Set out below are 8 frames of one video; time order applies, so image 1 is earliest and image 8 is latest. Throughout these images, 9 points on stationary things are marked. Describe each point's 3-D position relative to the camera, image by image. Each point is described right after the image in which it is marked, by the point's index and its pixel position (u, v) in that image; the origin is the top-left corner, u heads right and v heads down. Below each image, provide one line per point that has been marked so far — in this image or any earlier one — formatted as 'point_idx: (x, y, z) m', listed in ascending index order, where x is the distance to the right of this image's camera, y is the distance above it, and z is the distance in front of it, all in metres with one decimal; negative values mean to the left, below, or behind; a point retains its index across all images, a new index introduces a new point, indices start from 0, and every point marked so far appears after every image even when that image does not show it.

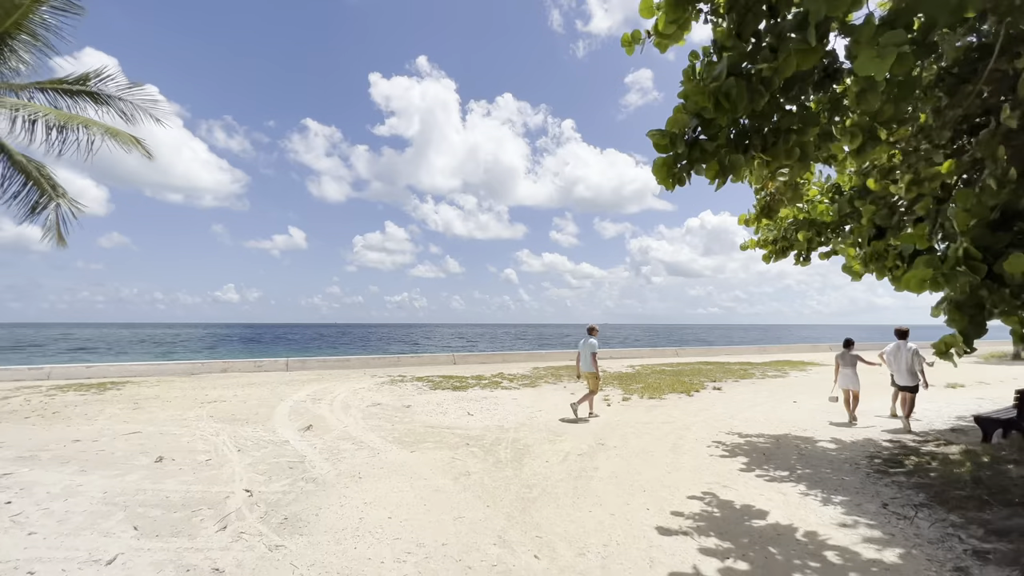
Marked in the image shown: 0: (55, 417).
0: (-7.7, -2.2, +8.0) m
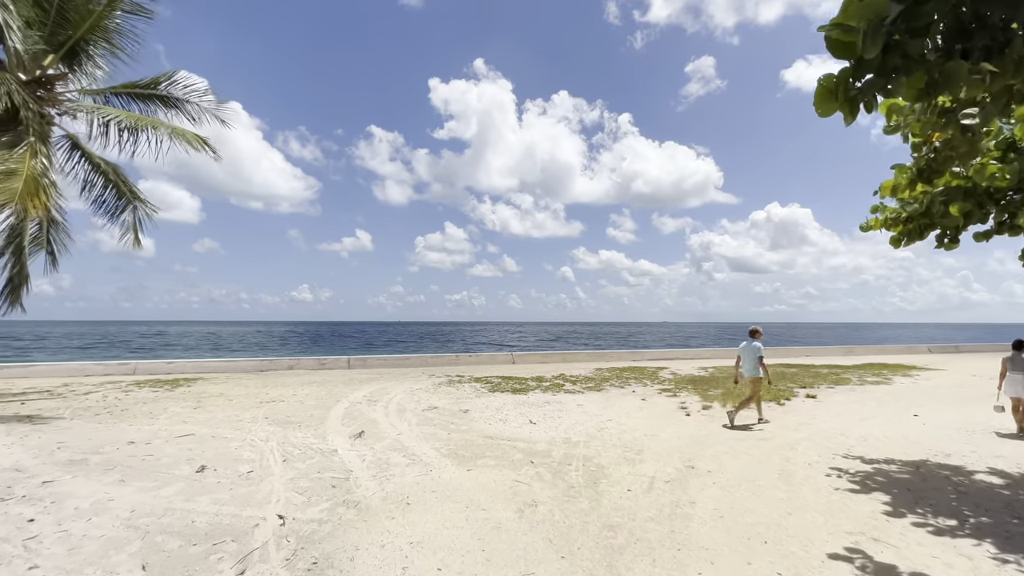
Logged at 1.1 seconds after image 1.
0: (-6.6, -2.2, +8.1) m
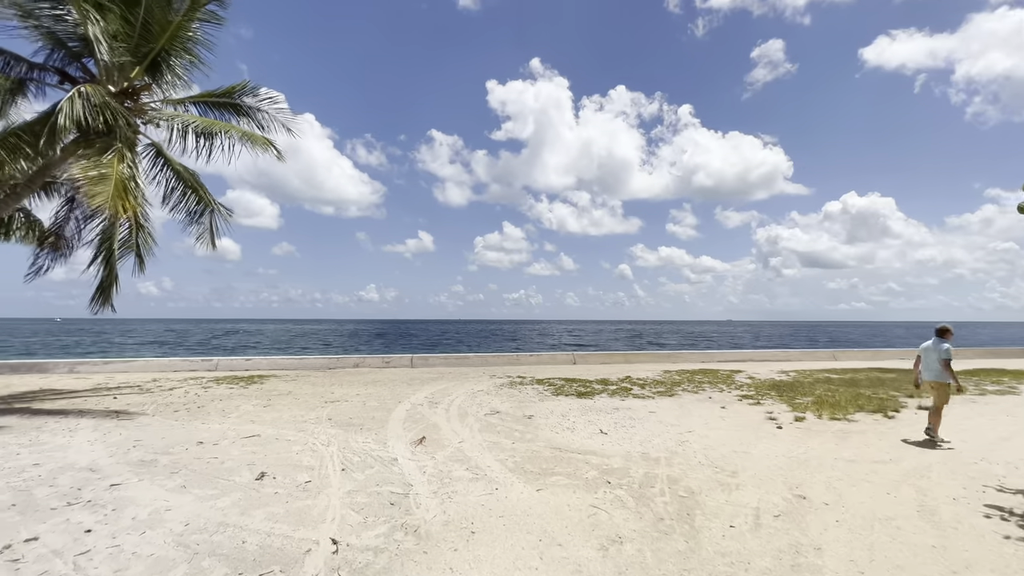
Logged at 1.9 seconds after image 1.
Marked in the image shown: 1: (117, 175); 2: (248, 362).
0: (-5.5, -2.2, +8.3) m
1: (-6.5, +1.9, +7.8) m
2: (-8.8, -2.4, +15.8) m
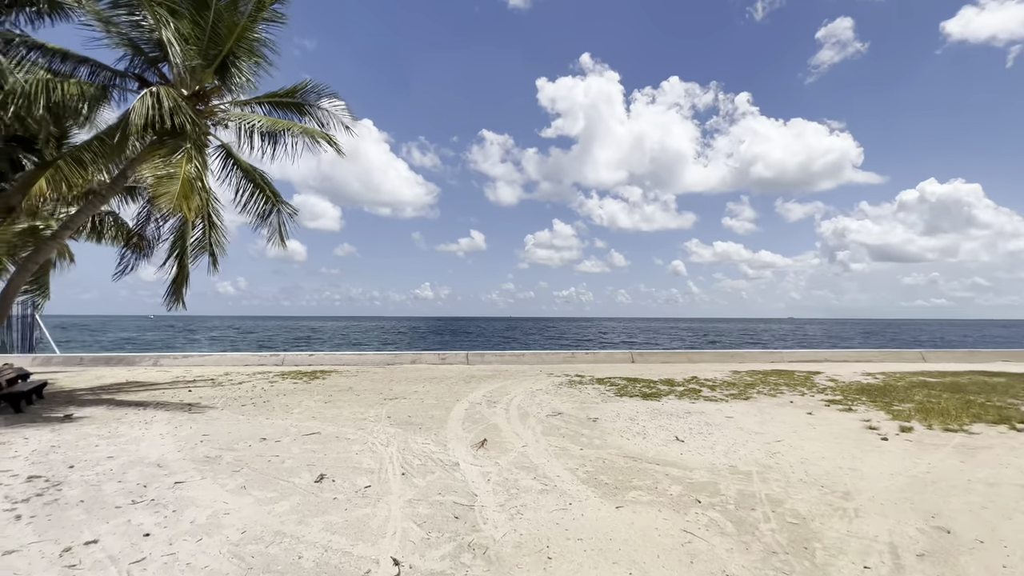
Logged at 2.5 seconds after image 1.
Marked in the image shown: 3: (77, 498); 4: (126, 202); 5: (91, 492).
0: (-4.4, -2.1, +8.5) m
1: (-5.5, +1.9, +8.0) m
2: (-6.9, -2.4, +16.3) m
3: (-3.4, -1.6, +3.7) m
4: (-8.7, +2.0, +10.8) m
5: (-3.4, -1.7, +3.9) m
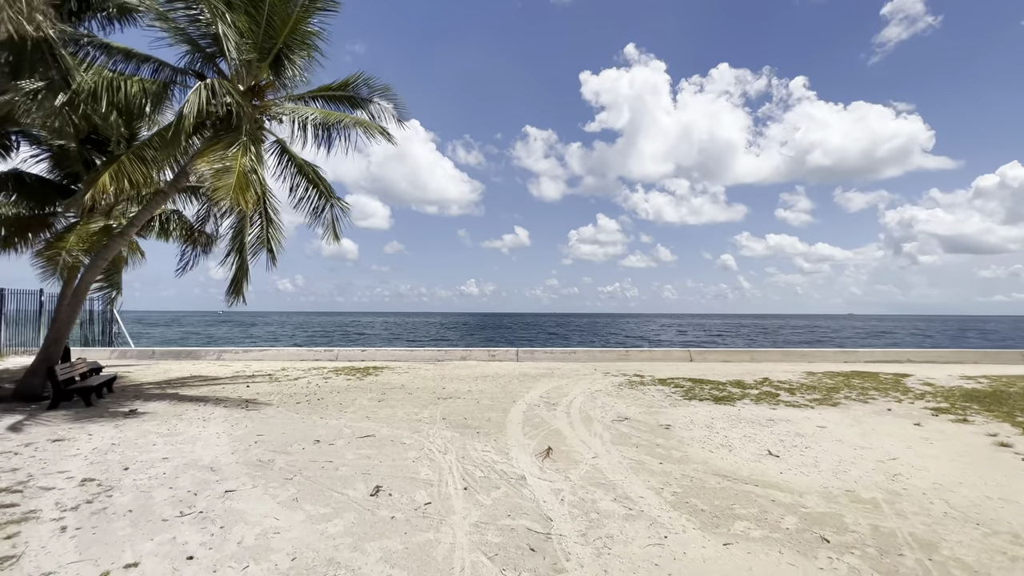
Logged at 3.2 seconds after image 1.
0: (-3.4, -2.0, +8.3) m
1: (-4.5, +2.0, +7.9) m
2: (-5.1, -2.2, +16.3) m
3: (-2.9, -1.6, +3.5) m
4: (-7.5, +2.0, +11.0) m
5: (-2.9, -1.6, +3.6) m
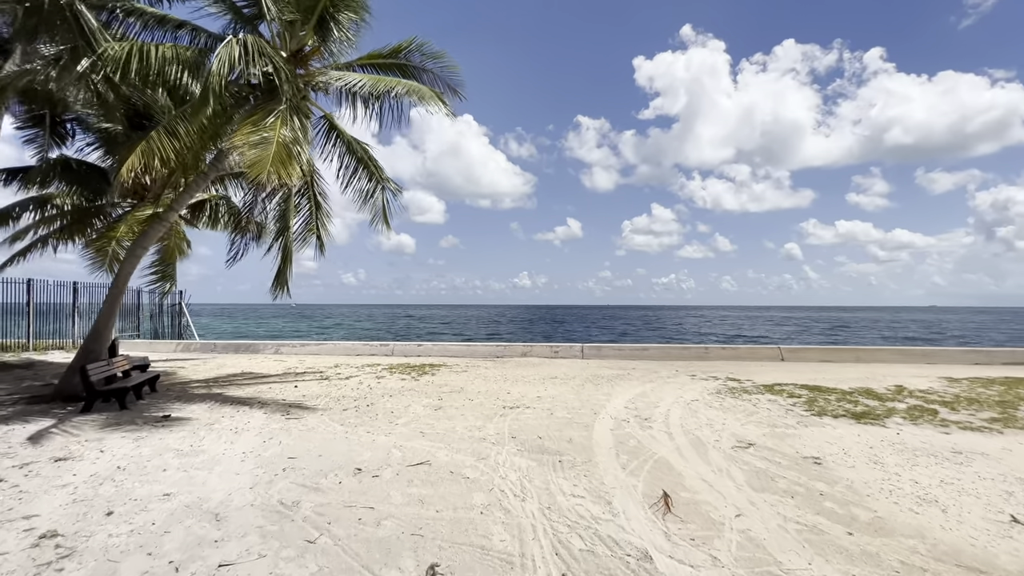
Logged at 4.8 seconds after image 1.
0: (-2.2, -1.9, +7.2) m
1: (-3.4, +2.1, +6.9) m
2: (-3.0, -1.9, +15.4) m
3: (-2.2, -1.5, +2.3) m
4: (-6.0, +2.2, +10.2) m
5: (-2.2, -1.5, +2.5) m
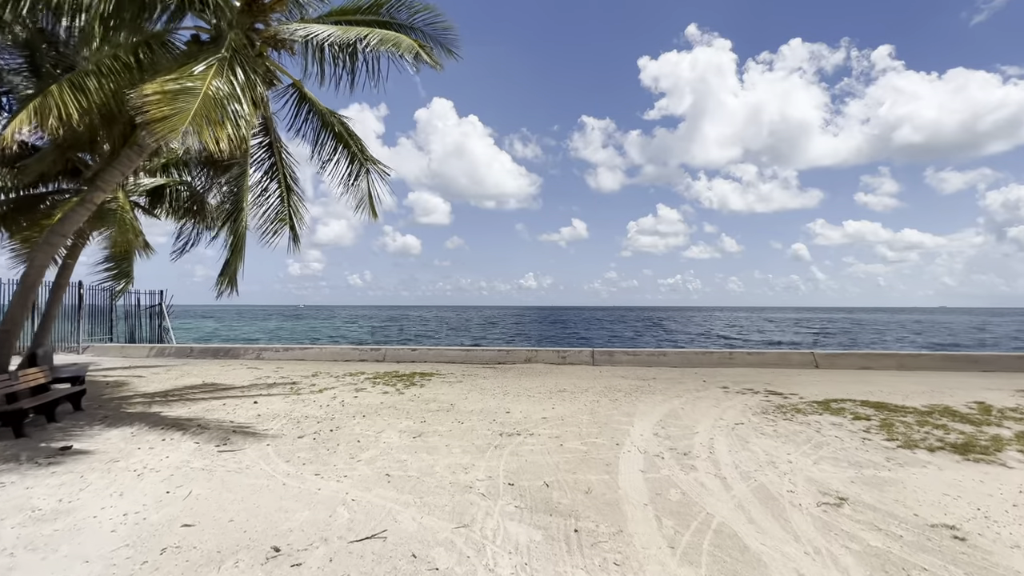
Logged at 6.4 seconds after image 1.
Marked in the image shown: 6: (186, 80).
0: (-2.2, -1.8, +5.7) m
1: (-3.4, +2.2, +5.4) m
2: (-2.9, -1.9, +13.8) m
3: (-2.3, -1.5, +0.8) m
4: (-6.0, +2.3, +8.8) m
5: (-2.3, -1.5, +1.0) m
6: (-3.7, +2.3, +5.5) m
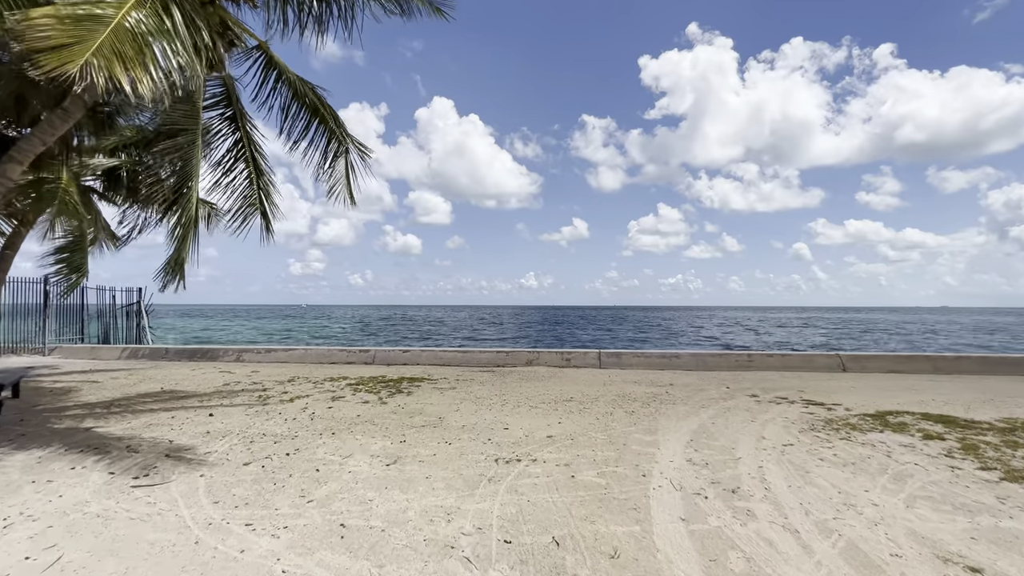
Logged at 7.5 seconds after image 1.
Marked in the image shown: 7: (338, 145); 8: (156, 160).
0: (-2.2, -1.7, +4.5) m
1: (-3.4, +2.3, +4.2) m
2: (-2.9, -1.8, +12.7) m
3: (-2.3, -1.4, -0.3) m
4: (-6.0, +2.4, +7.6) m
5: (-2.3, -1.4, -0.2) m
6: (-3.7, +2.4, +4.3) m
7: (-3.2, +2.6, +8.7) m
8: (-4.9, +1.9, +6.8) m
